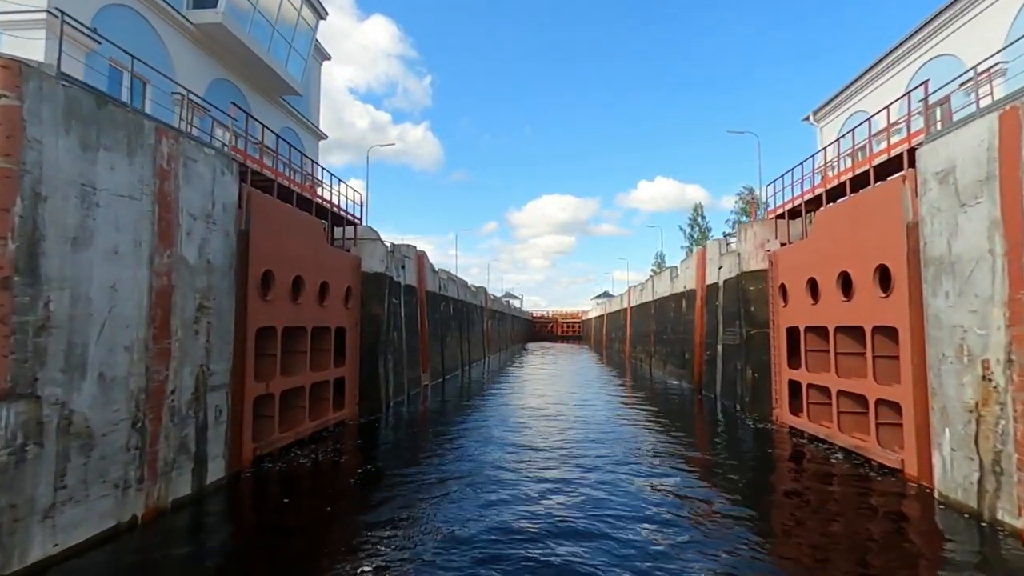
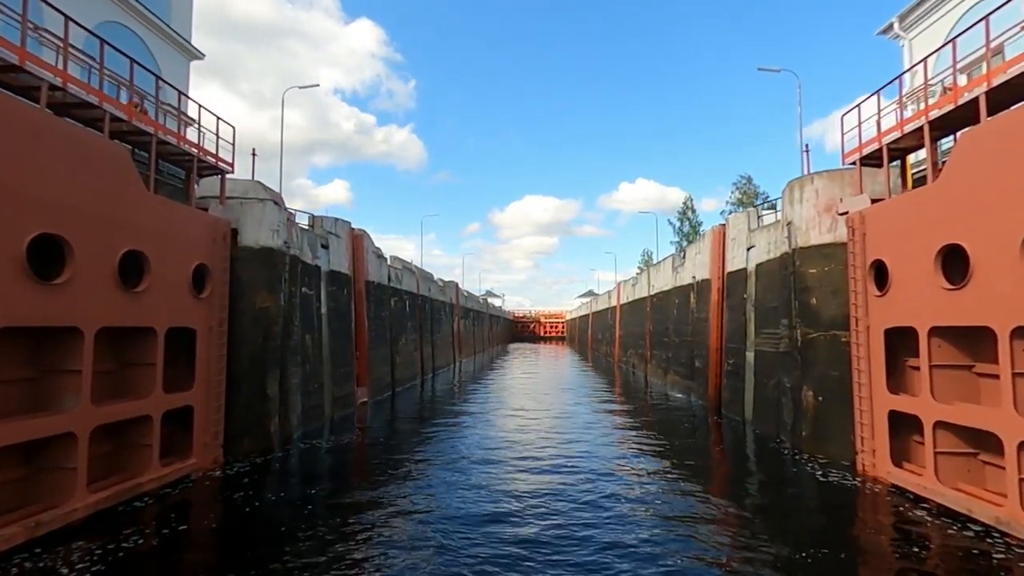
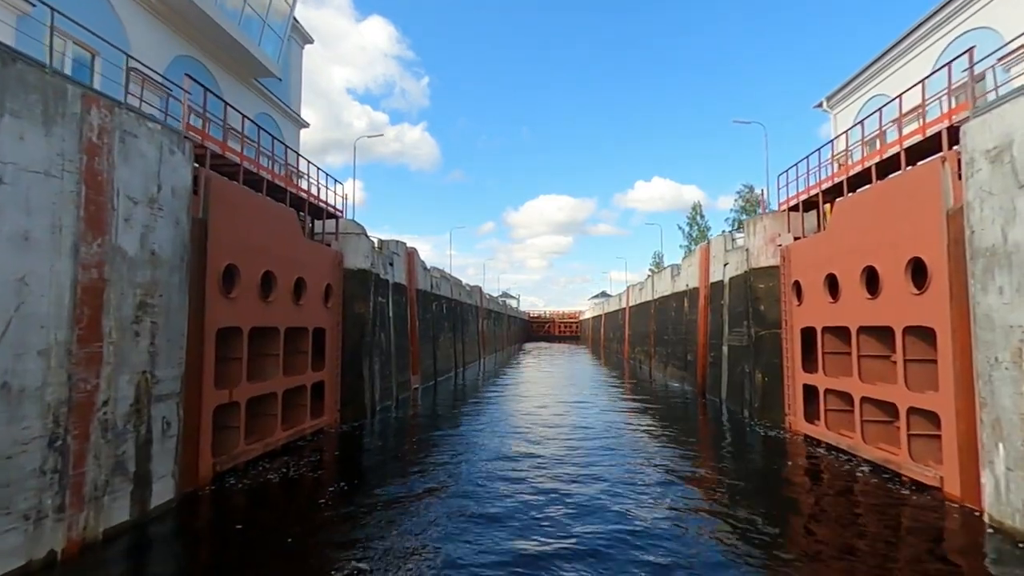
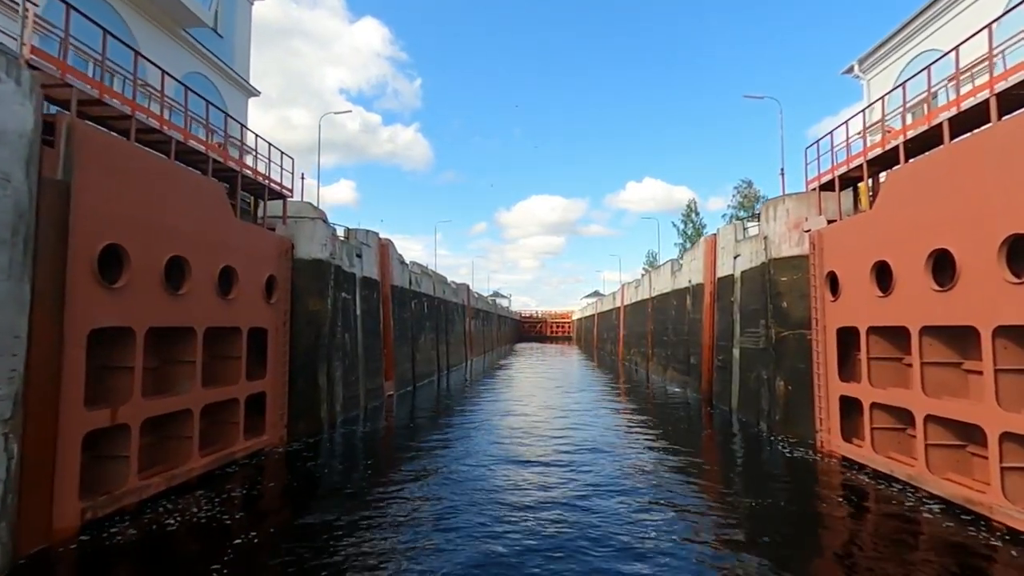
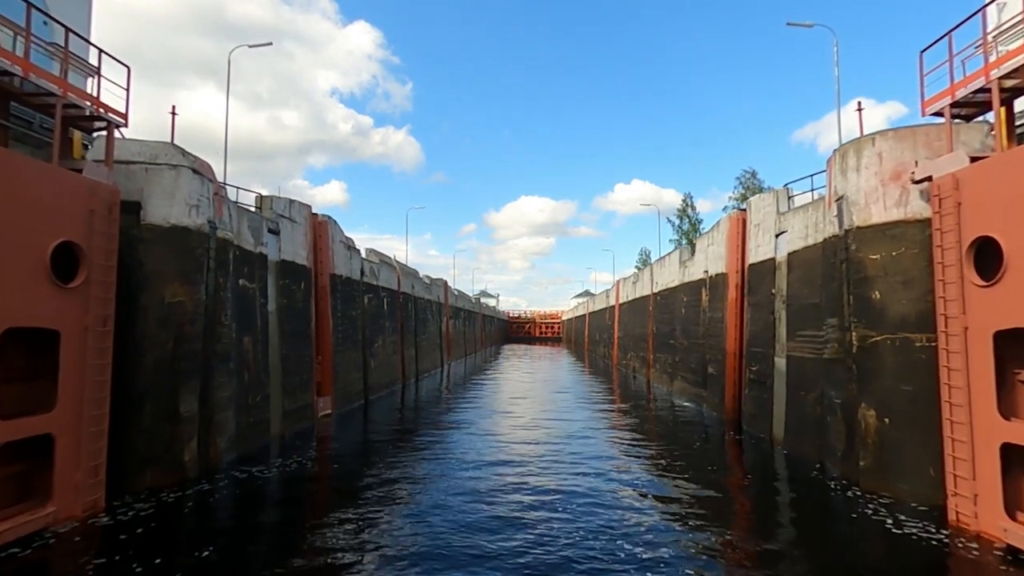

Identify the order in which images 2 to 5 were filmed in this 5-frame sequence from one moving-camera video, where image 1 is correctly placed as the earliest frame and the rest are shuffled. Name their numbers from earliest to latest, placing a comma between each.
3, 4, 2, 5
